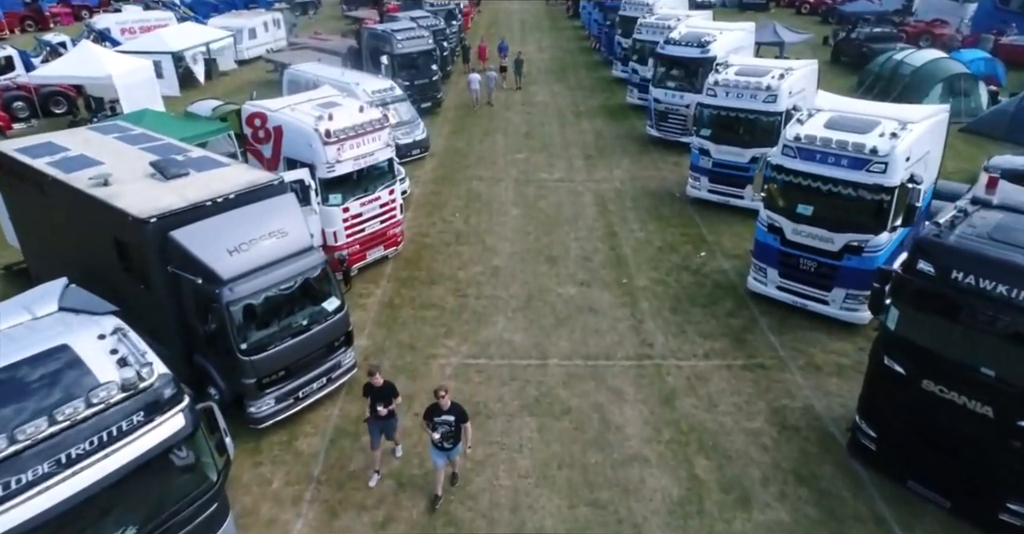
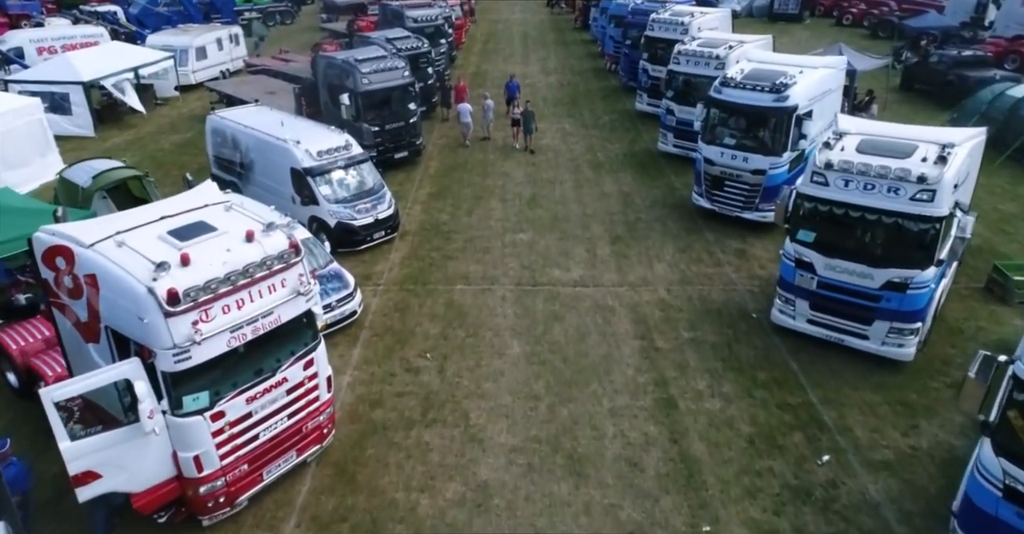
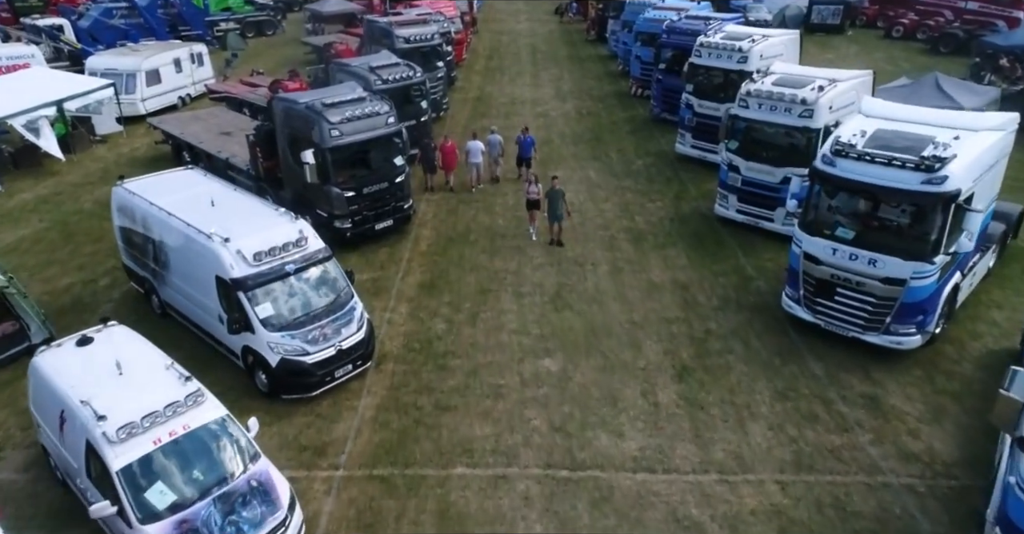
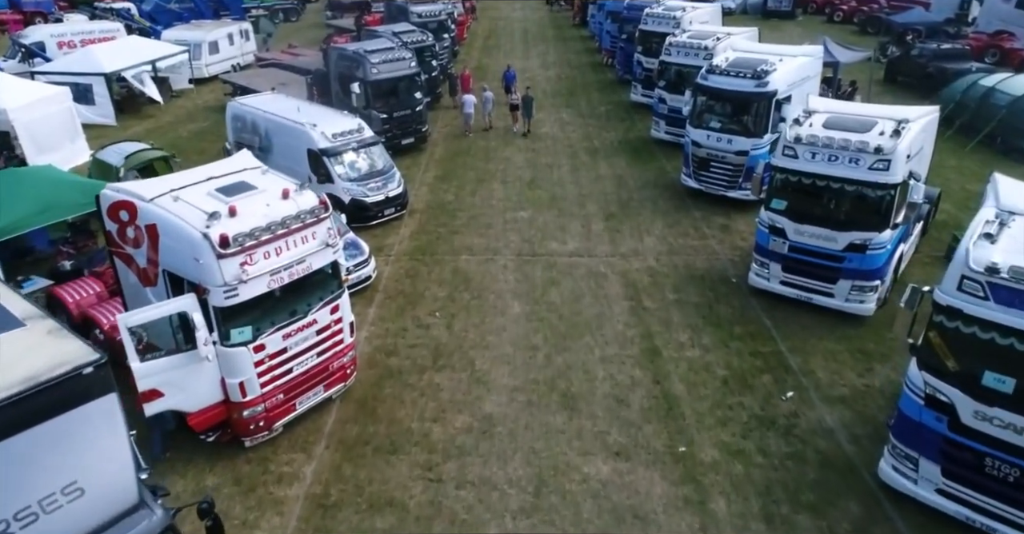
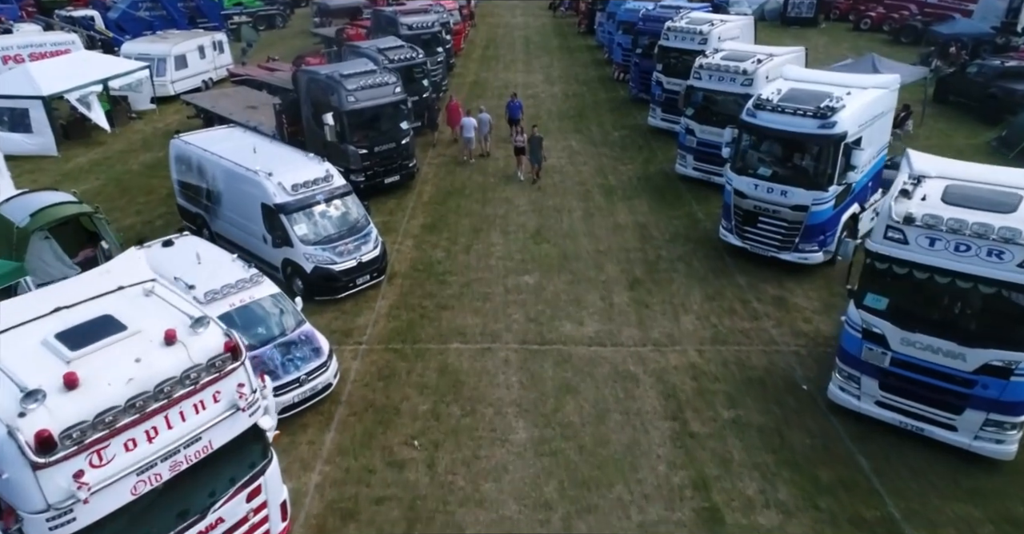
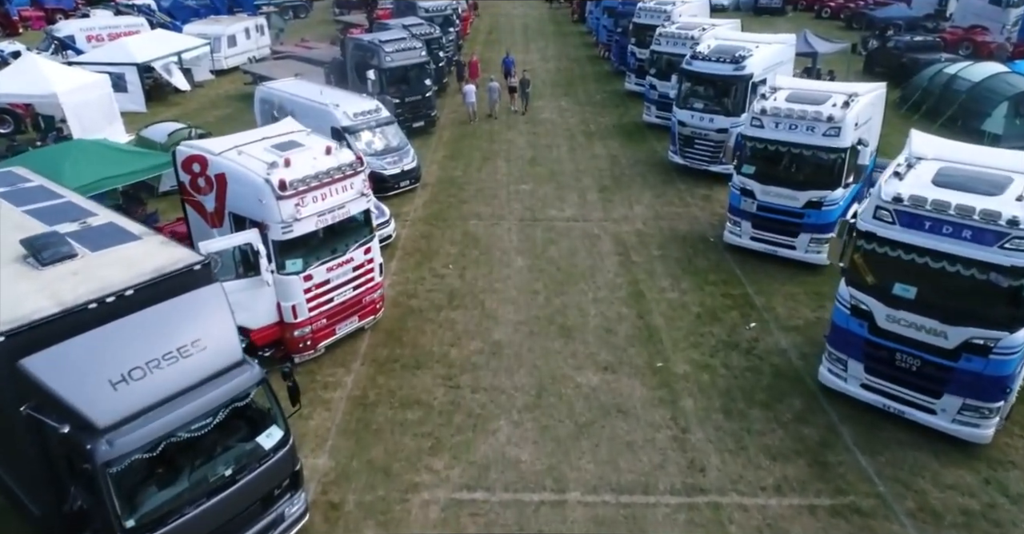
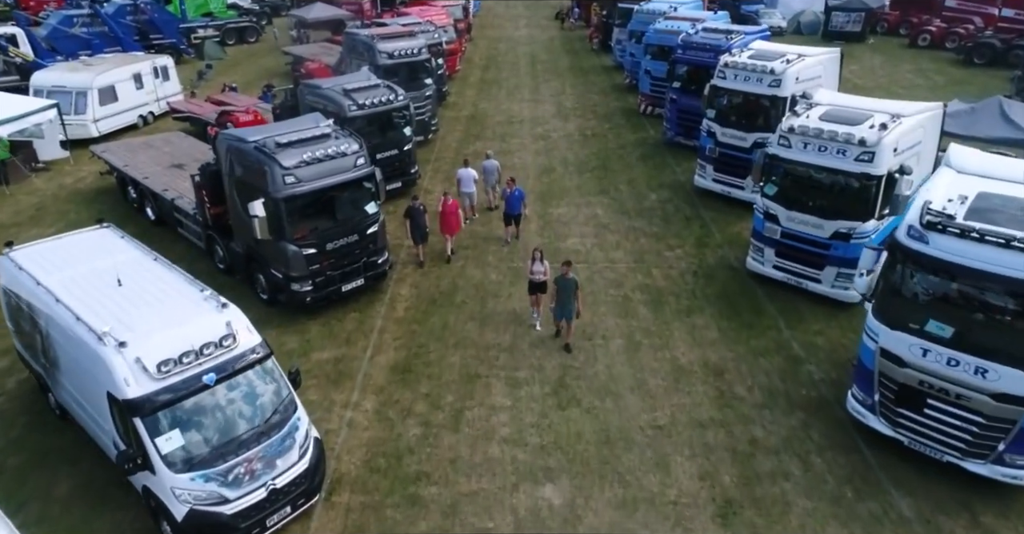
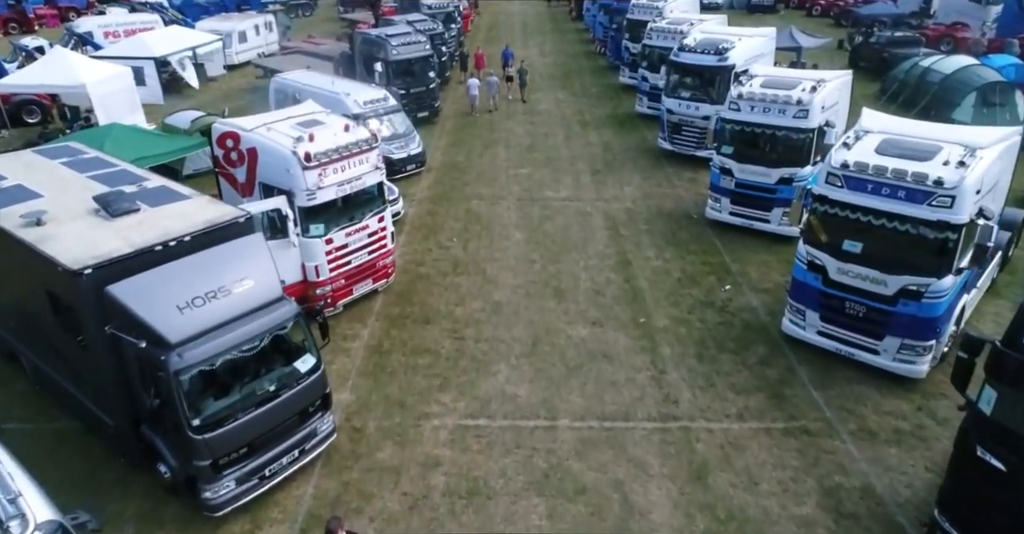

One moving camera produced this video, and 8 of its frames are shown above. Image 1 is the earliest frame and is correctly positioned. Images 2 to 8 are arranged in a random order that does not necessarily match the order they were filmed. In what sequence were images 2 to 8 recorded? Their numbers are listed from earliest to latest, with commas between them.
8, 6, 4, 2, 5, 3, 7
